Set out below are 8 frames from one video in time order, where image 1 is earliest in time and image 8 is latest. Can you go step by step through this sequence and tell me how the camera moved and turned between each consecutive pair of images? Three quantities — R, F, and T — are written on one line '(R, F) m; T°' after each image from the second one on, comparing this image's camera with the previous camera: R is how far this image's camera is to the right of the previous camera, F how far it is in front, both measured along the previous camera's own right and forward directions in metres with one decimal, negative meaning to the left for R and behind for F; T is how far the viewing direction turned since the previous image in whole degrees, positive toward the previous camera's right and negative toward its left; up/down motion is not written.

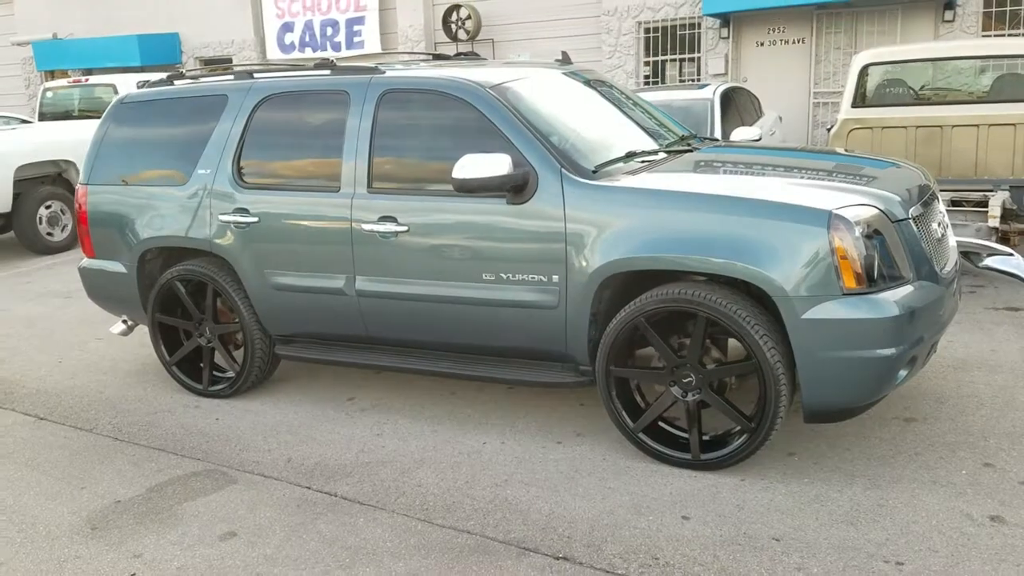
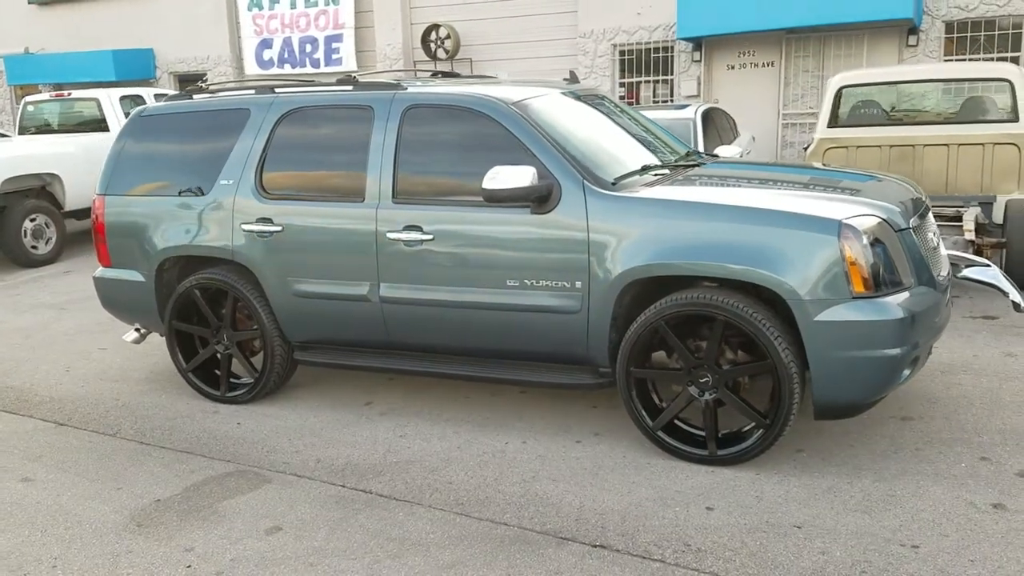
(-0.3, -0.2) m; +2°
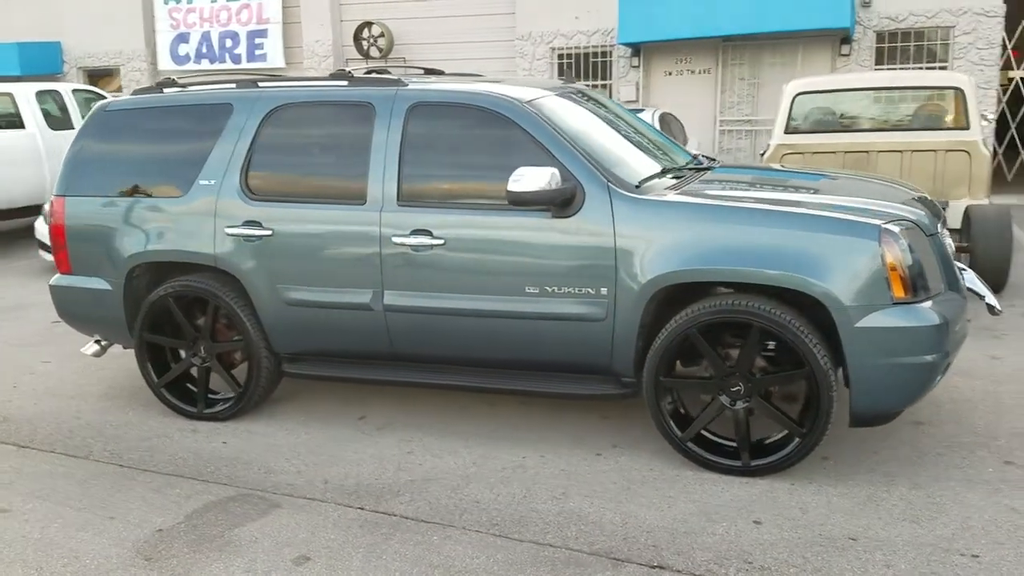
(-0.5, +0.2) m; +6°
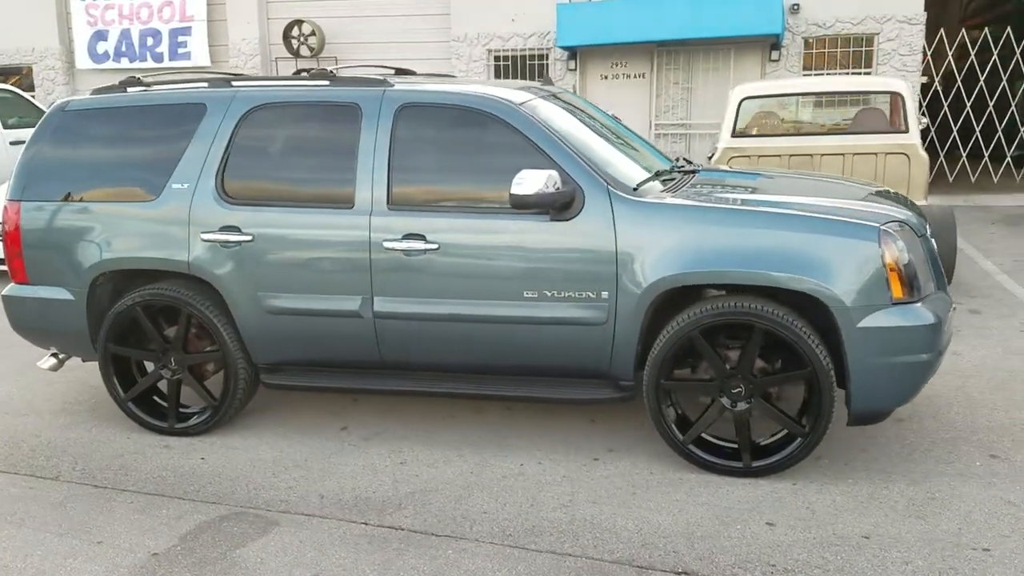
(-0.4, +0.1) m; +5°
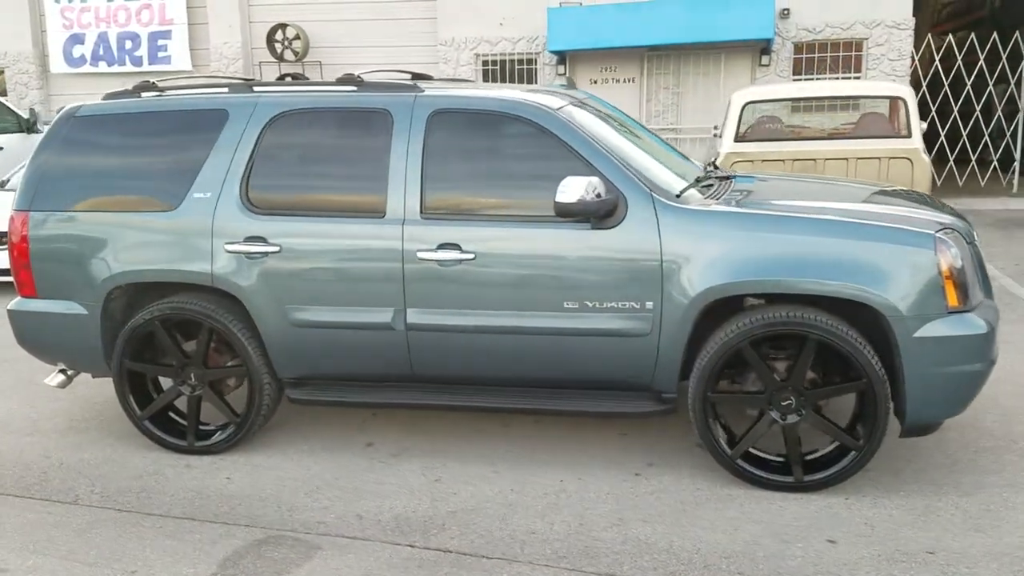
(-0.3, +0.1) m; +2°
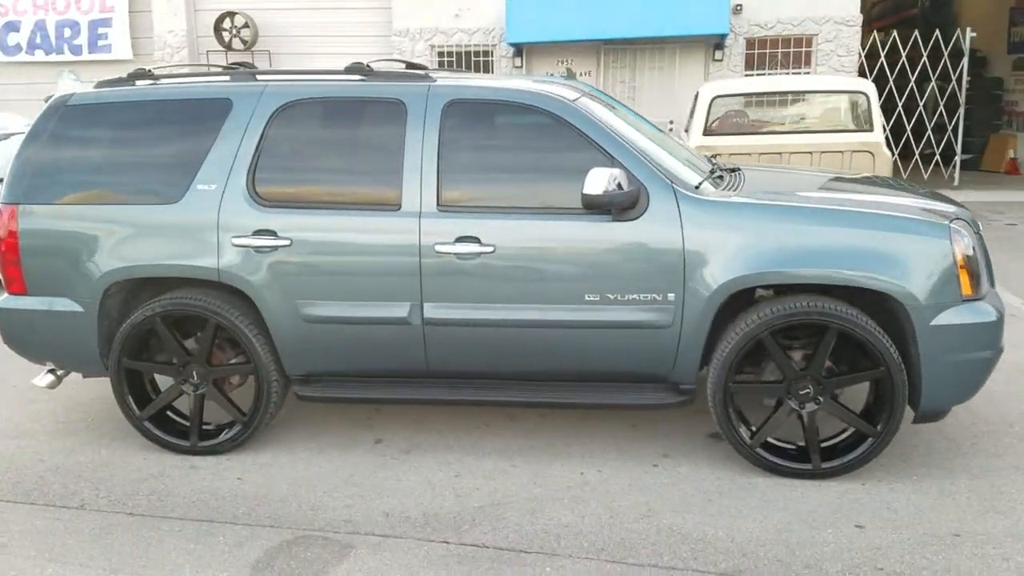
(-0.4, 0.0) m; +4°
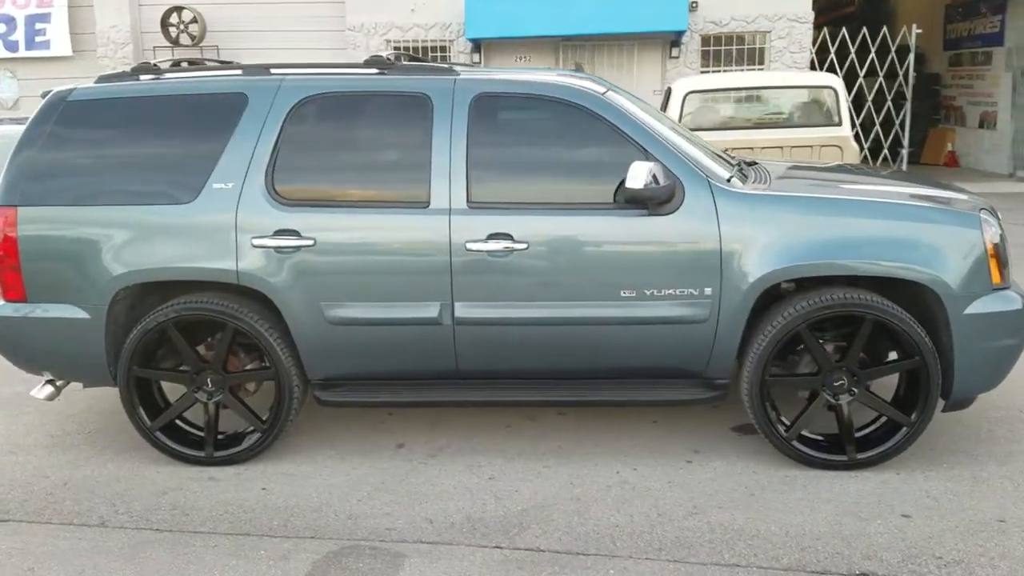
(-0.4, +0.1) m; +4°
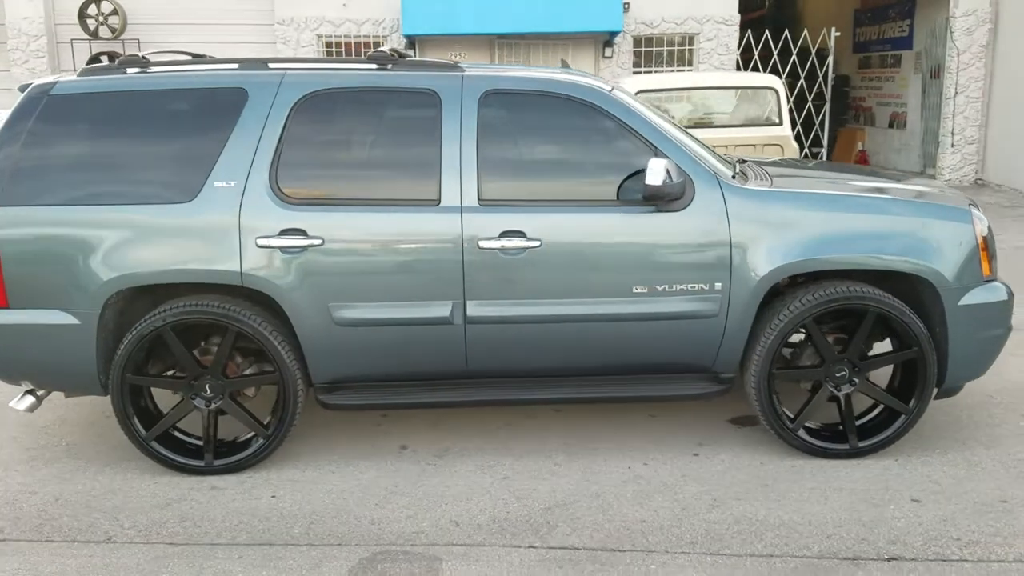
(-0.4, 0.0) m; +6°
